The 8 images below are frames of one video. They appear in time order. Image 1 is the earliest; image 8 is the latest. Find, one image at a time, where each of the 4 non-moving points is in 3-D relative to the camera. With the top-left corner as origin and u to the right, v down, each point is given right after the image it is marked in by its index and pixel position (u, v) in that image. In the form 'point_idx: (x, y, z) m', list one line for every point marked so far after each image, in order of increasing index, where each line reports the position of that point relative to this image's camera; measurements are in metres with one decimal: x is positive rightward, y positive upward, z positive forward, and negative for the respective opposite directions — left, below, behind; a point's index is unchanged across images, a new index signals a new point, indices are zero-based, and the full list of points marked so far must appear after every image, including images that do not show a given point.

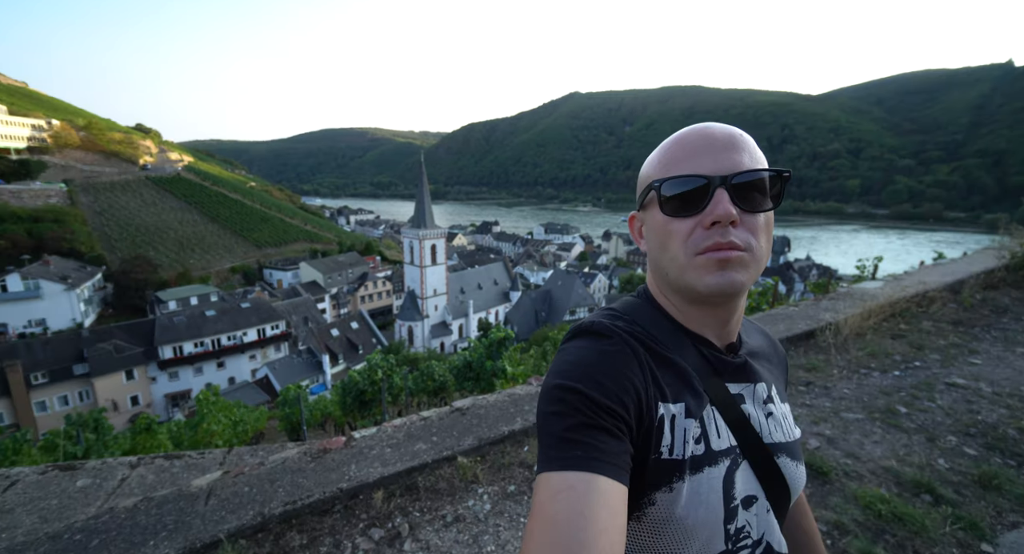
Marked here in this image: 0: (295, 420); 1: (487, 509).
0: (-6.9, -4.6, +15.3) m
1: (-0.2, -1.8, +3.9) m
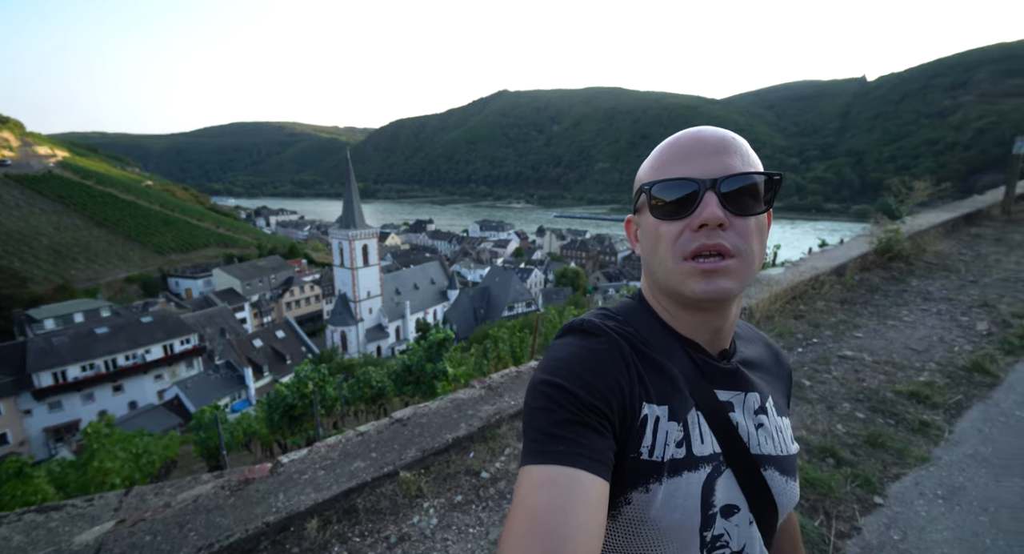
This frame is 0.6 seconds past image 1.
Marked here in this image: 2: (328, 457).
0: (-8.6, -4.8, +14.2) m
1: (-0.6, -1.8, +3.7) m
2: (-1.6, -1.5, +4.3) m
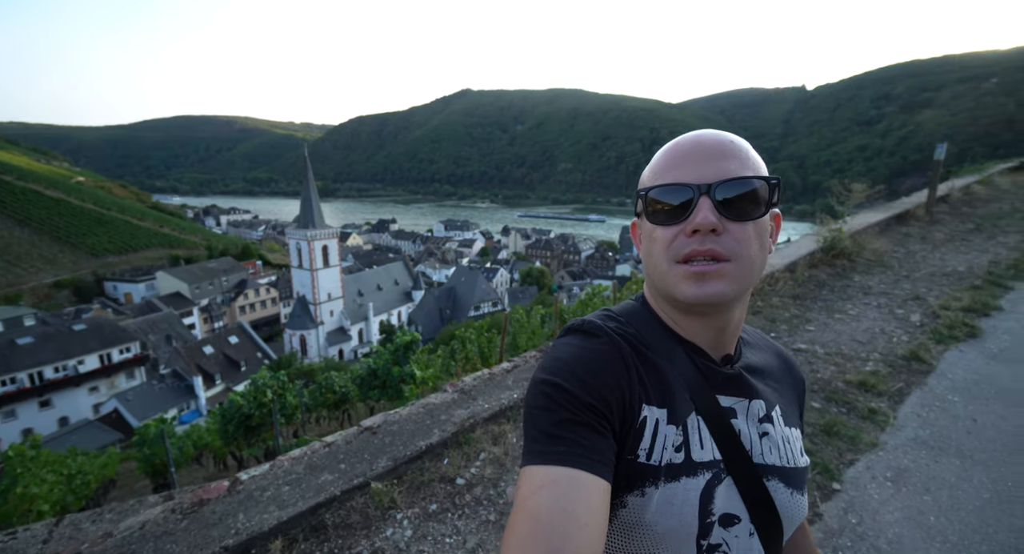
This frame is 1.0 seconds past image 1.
0: (-9.5, -4.9, +13.4) m
1: (-0.8, -1.8, +3.5) m
2: (-1.8, -1.5, +4.0) m
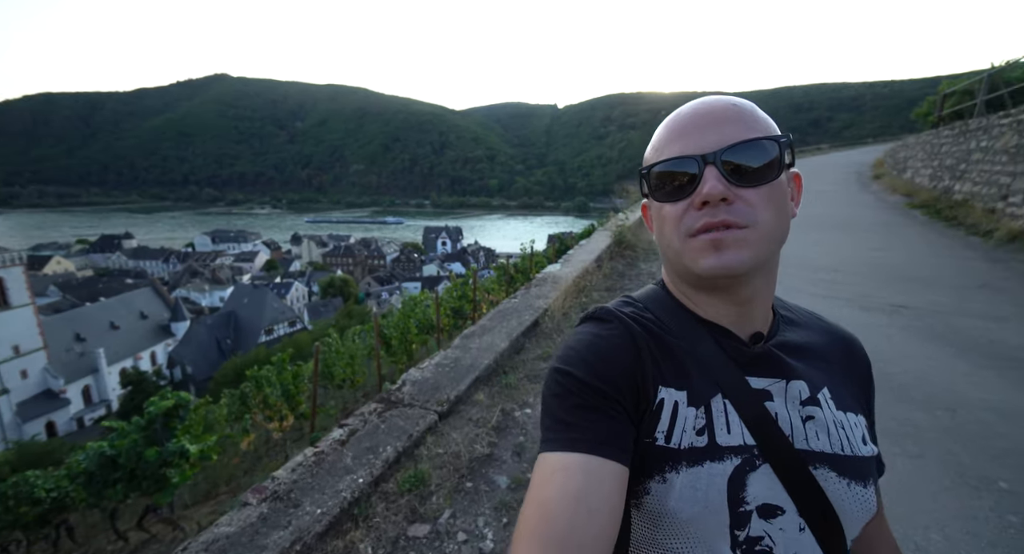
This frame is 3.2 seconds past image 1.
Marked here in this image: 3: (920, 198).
0: (-12.9, -6.0, +7.8) m
1: (-1.3, -2.0, +2.0) m
2: (-2.5, -1.8, +2.1) m
3: (+5.7, +1.1, +7.7) m
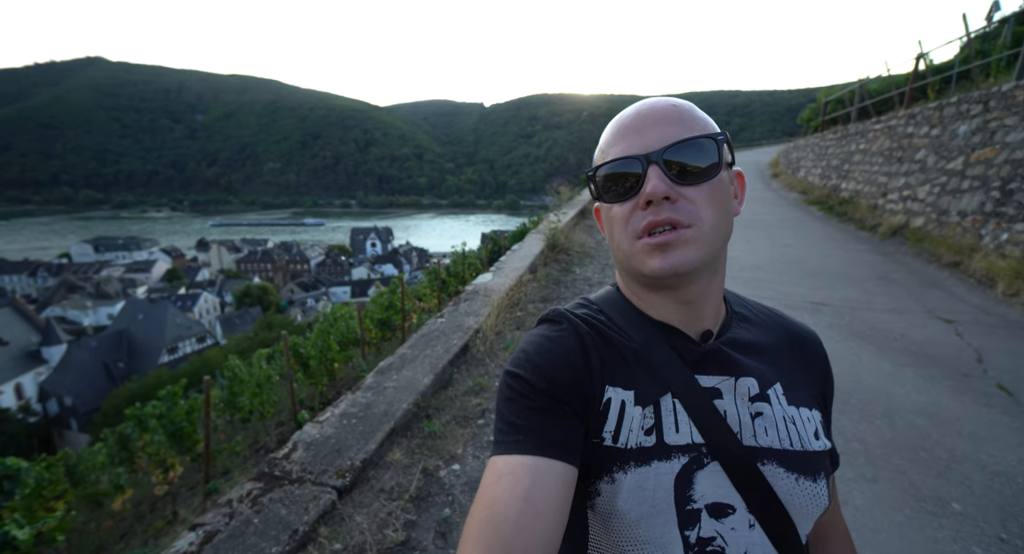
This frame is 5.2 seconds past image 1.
0: (-13.5, -6.5, +5.5) m
1: (-1.4, -2.1, +1.3) m
2: (-2.6, -2.0, +1.3) m
3: (+4.7, +1.2, +7.9) m
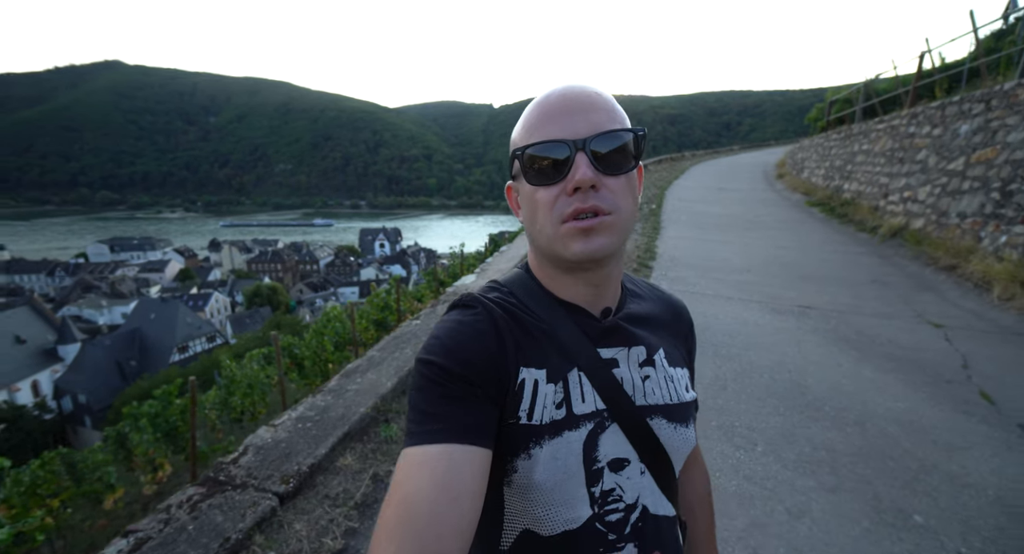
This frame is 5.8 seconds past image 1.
0: (-13.6, -6.5, +5.9) m
1: (-1.6, -2.1, +1.4) m
2: (-2.8, -2.0, +1.3) m
3: (+4.7, +1.2, +7.8) m
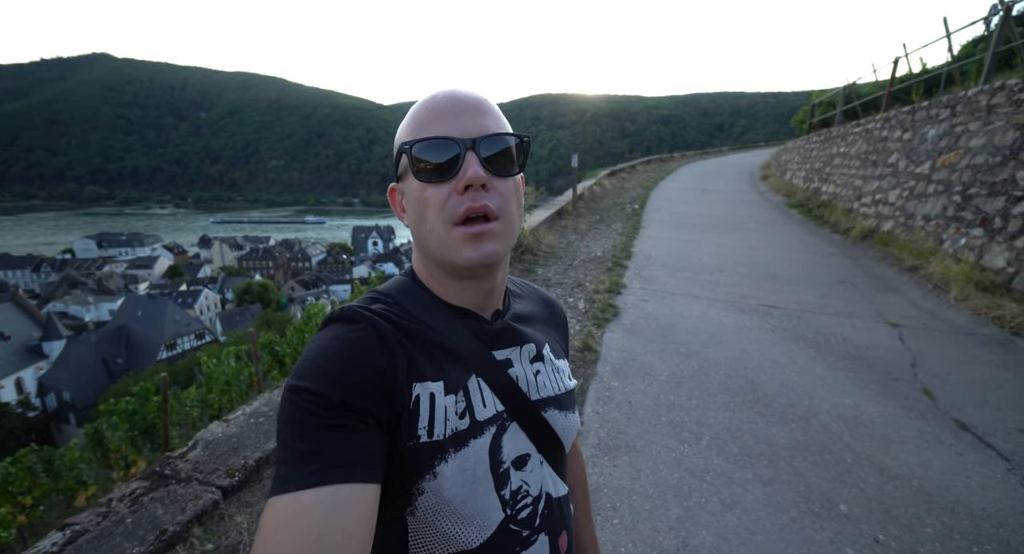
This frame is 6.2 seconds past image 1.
0: (-13.9, -6.4, +5.9) m
1: (-1.8, -2.1, +1.5) m
2: (-3.0, -2.0, +1.4) m
3: (+4.4, +1.2, +7.9) m
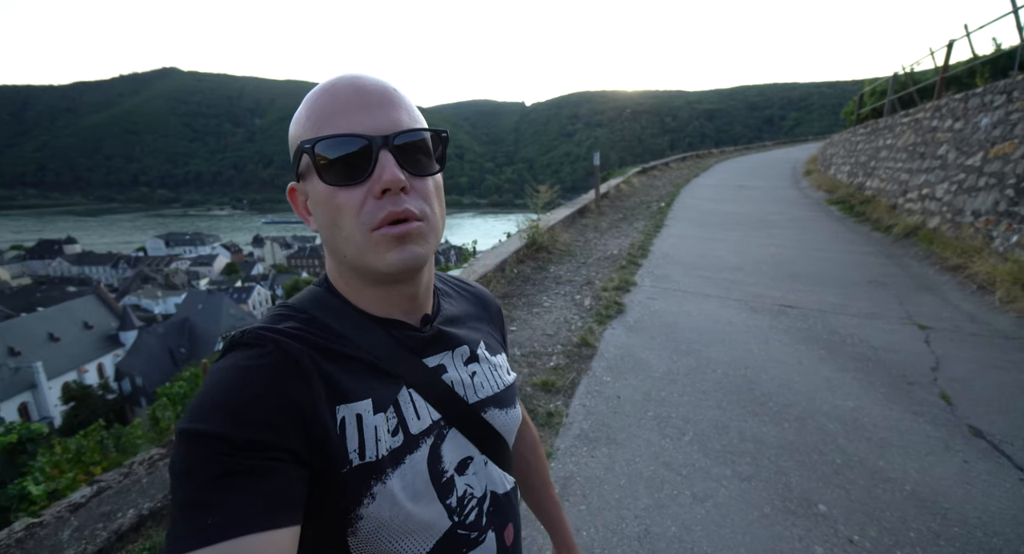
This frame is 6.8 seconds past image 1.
0: (-13.6, -6.3, +7.2) m
1: (-2.0, -2.1, +1.7) m
2: (-3.1, -1.9, +1.8) m
3: (+4.9, +1.2, +7.5) m
